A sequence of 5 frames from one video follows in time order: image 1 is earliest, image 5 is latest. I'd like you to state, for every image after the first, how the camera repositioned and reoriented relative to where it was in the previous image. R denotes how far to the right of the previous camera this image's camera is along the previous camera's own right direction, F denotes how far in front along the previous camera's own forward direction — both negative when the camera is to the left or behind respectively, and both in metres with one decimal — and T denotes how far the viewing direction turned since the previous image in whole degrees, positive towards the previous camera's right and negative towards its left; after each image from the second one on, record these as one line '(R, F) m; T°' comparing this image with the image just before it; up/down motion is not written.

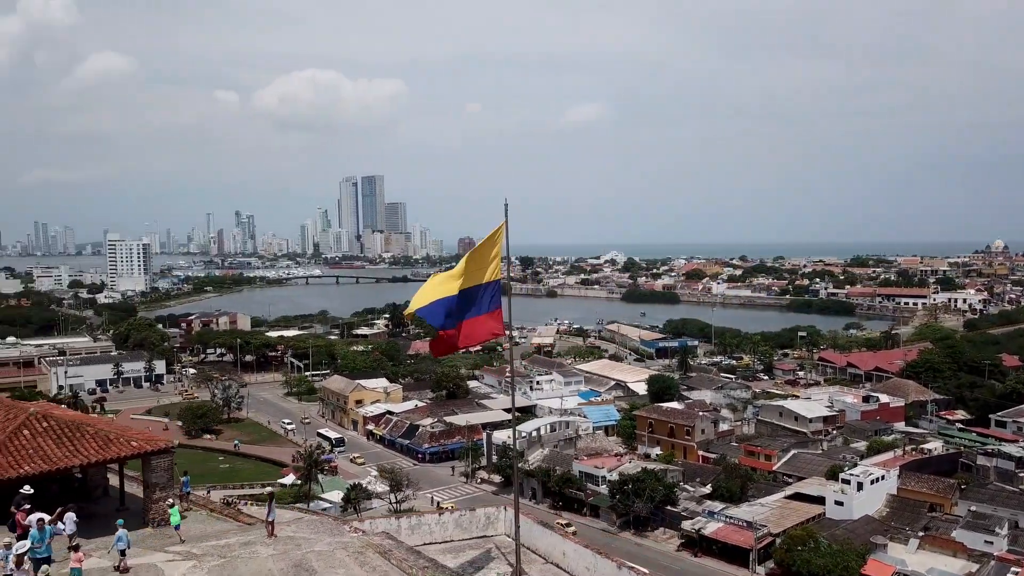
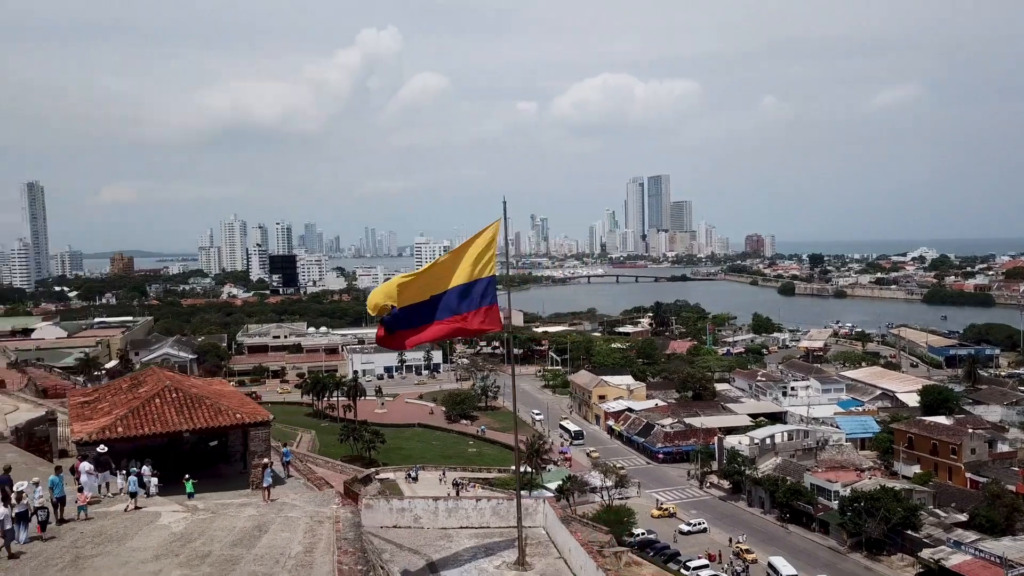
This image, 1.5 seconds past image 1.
(+2.0, +0.2) m; -20°
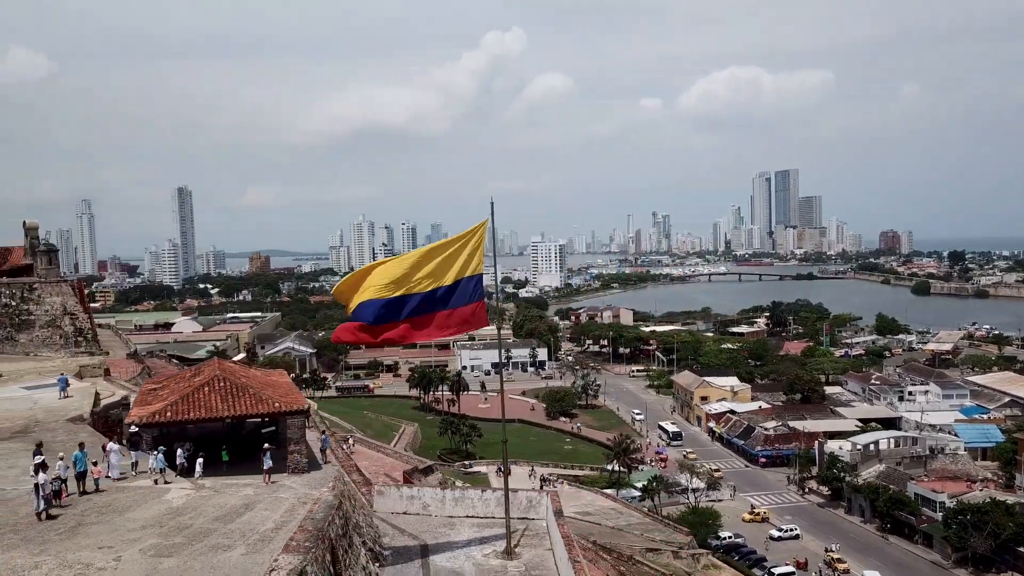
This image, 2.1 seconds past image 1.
(+1.0, -0.1) m; -9°
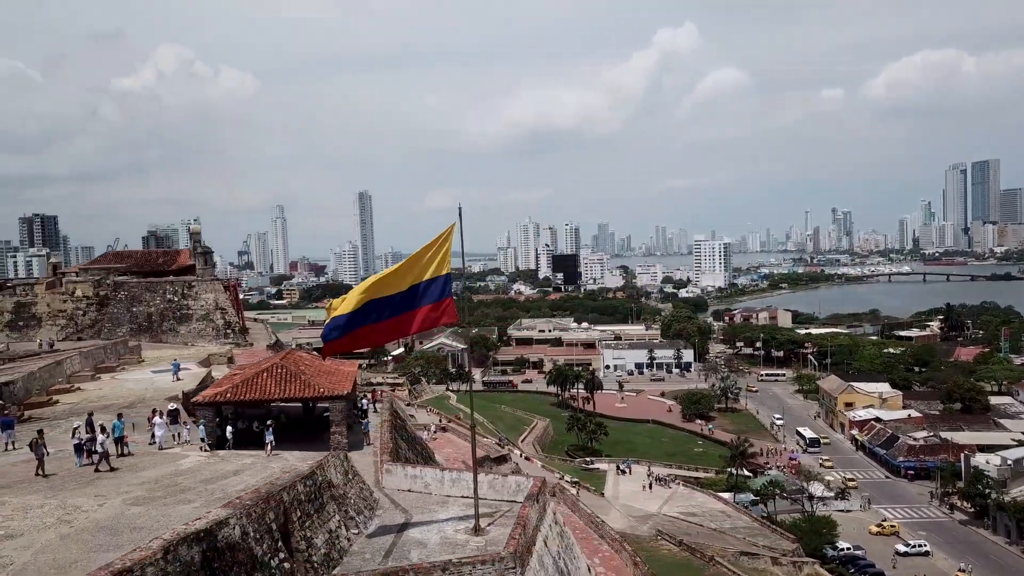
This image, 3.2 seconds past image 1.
(+1.6, -0.3) m; -12°
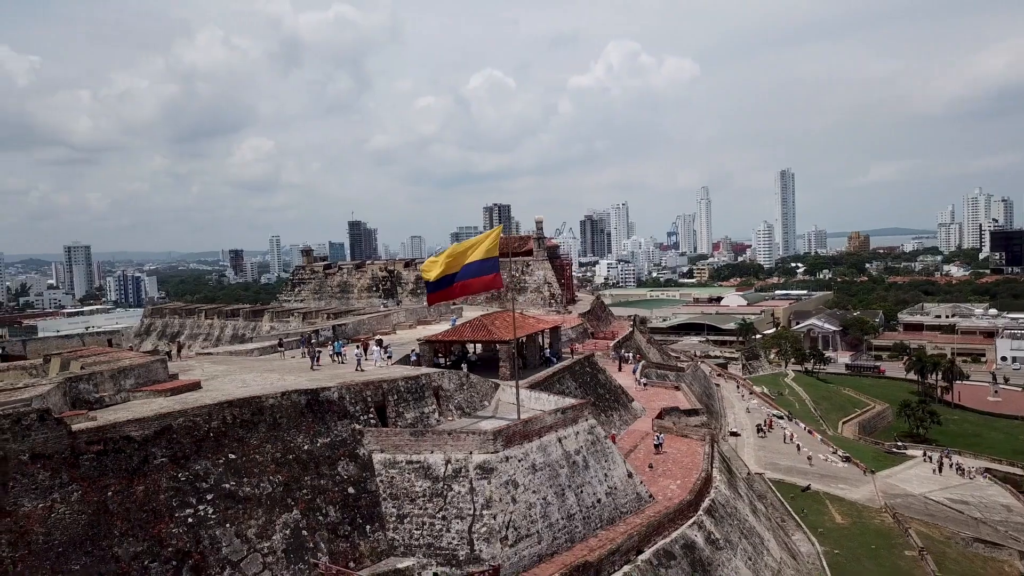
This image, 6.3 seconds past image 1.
(+4.4, -2.0) m; -30°
